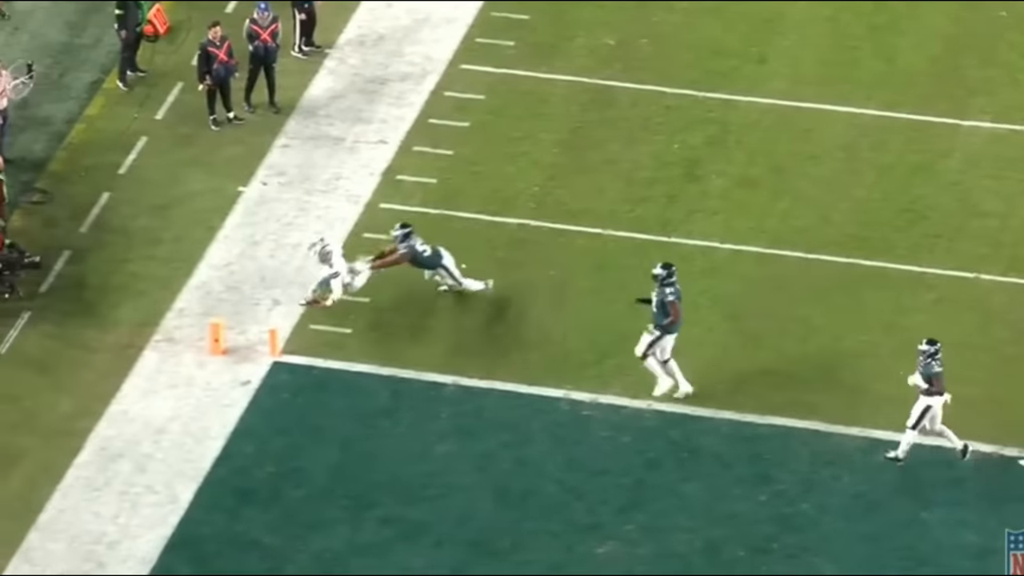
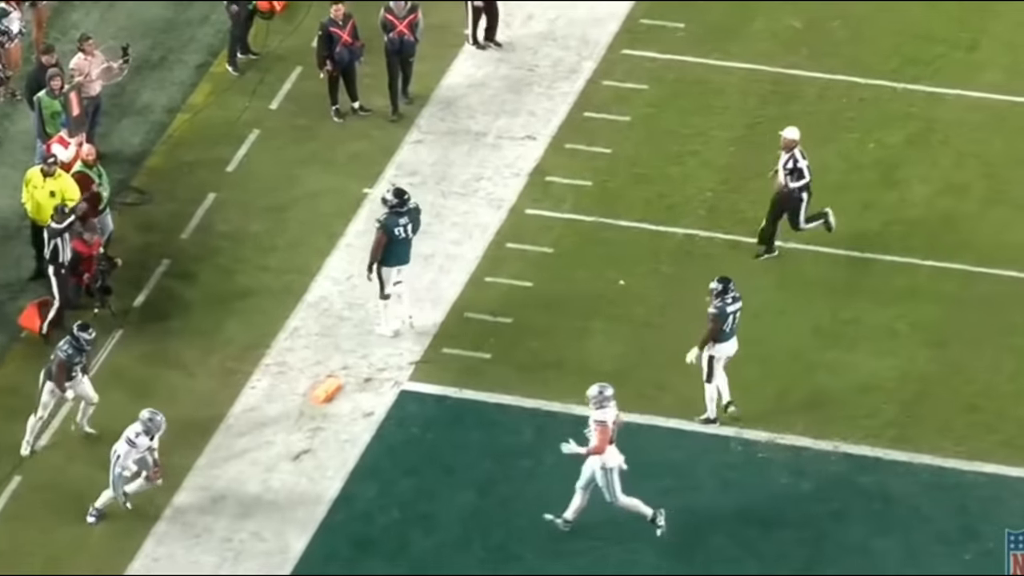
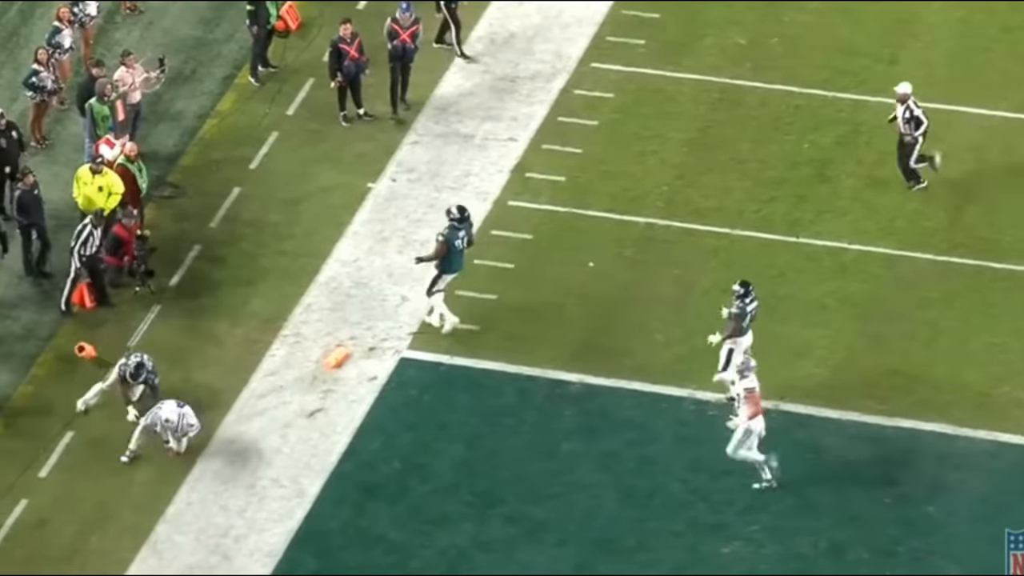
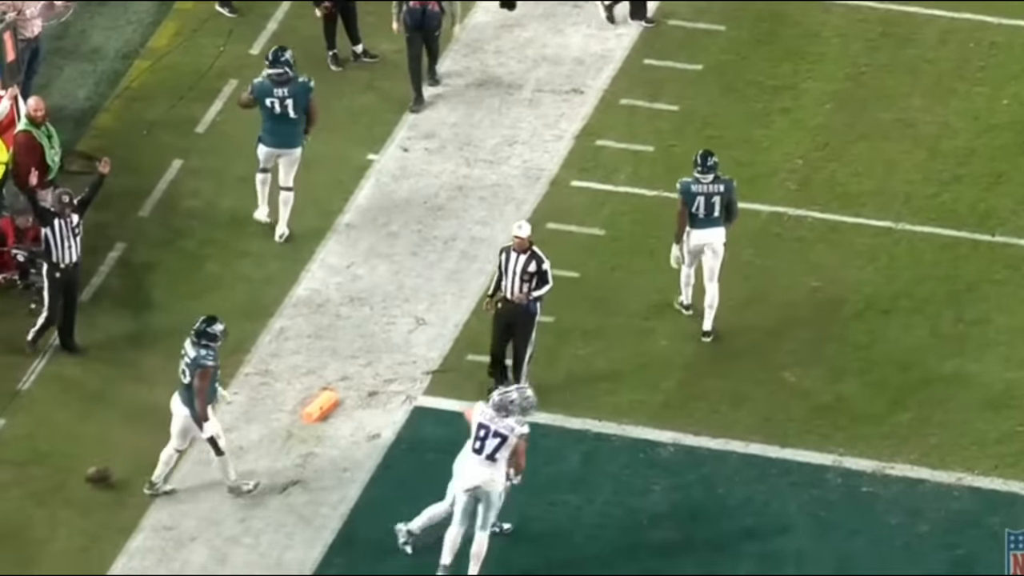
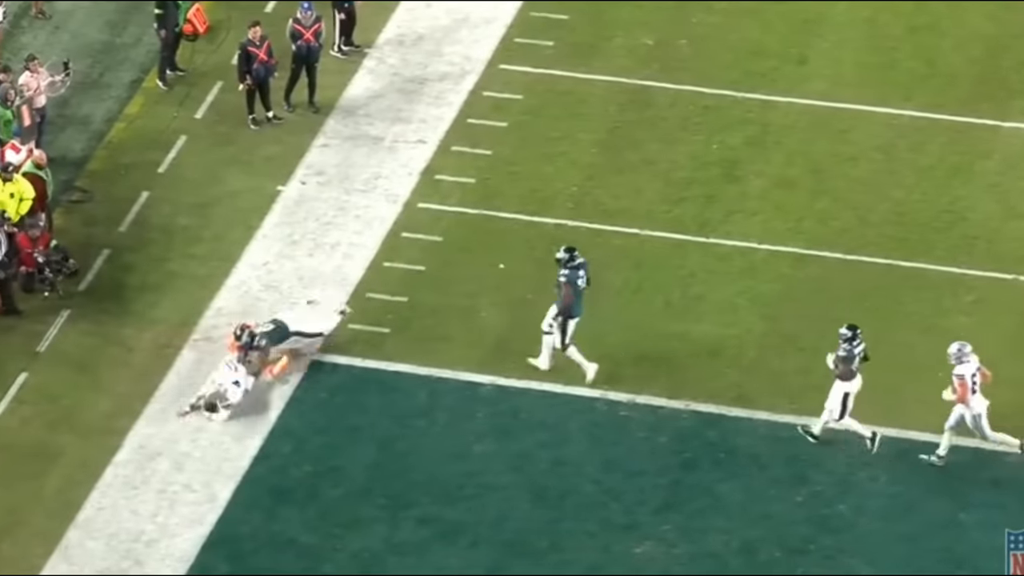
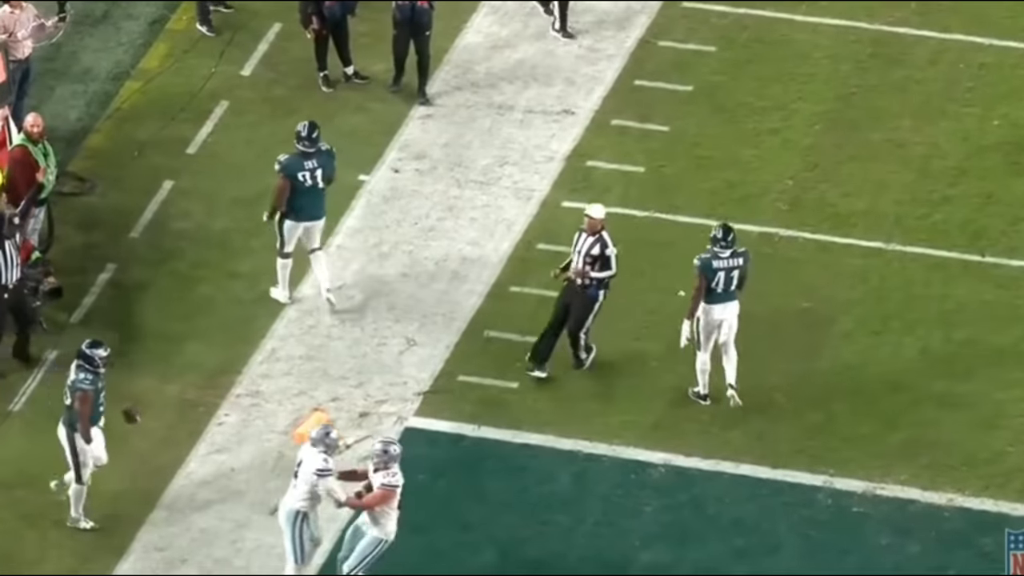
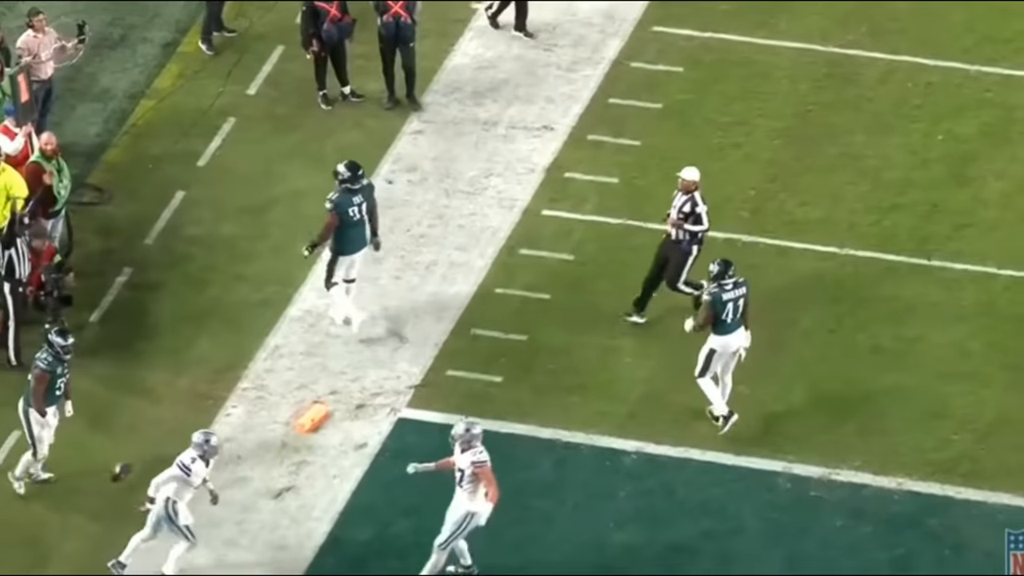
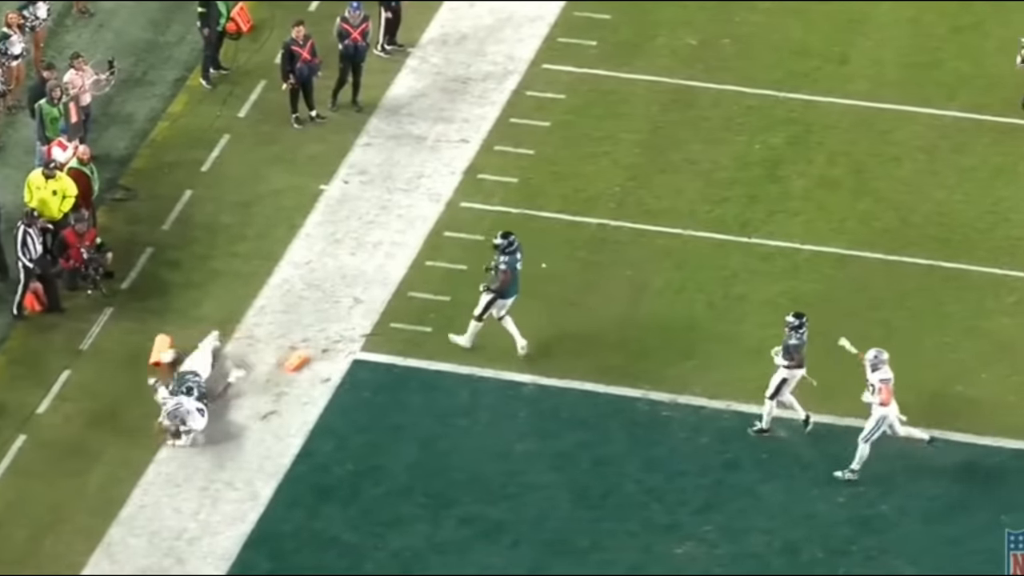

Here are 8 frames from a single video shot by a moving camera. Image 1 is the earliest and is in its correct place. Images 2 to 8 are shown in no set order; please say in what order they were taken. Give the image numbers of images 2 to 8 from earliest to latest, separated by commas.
5, 8, 3, 2, 7, 6, 4
